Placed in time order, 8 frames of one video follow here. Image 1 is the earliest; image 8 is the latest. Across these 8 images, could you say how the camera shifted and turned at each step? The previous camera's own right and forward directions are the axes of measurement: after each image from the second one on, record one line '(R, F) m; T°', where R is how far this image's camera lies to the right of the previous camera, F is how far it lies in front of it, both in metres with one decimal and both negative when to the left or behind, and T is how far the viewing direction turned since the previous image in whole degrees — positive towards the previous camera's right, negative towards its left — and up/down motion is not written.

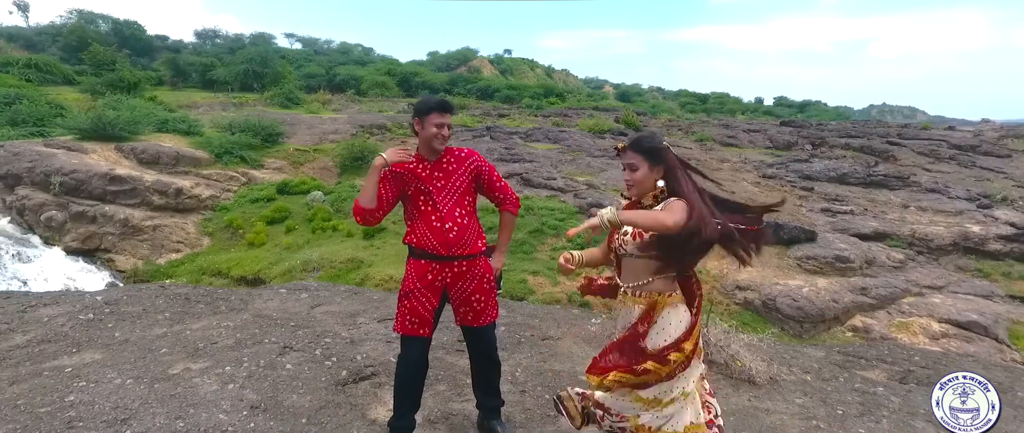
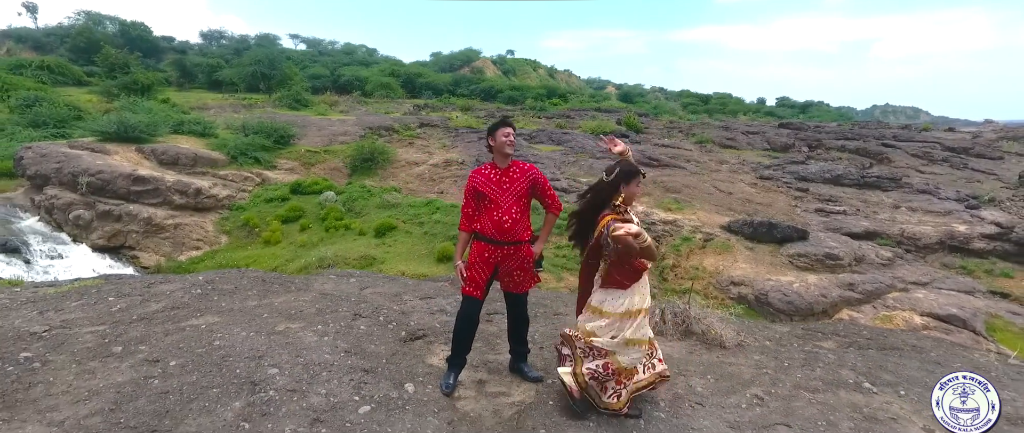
(-0.1, -0.4) m; 0°
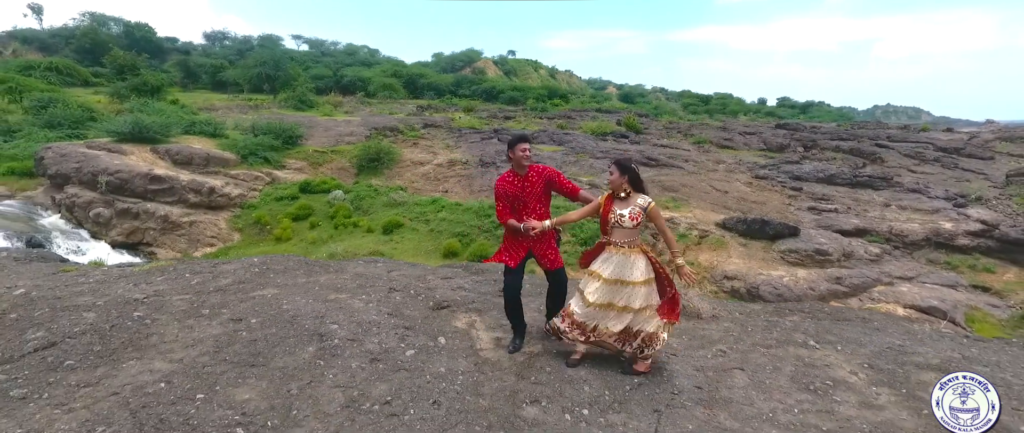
(0.0, -0.4) m; 0°
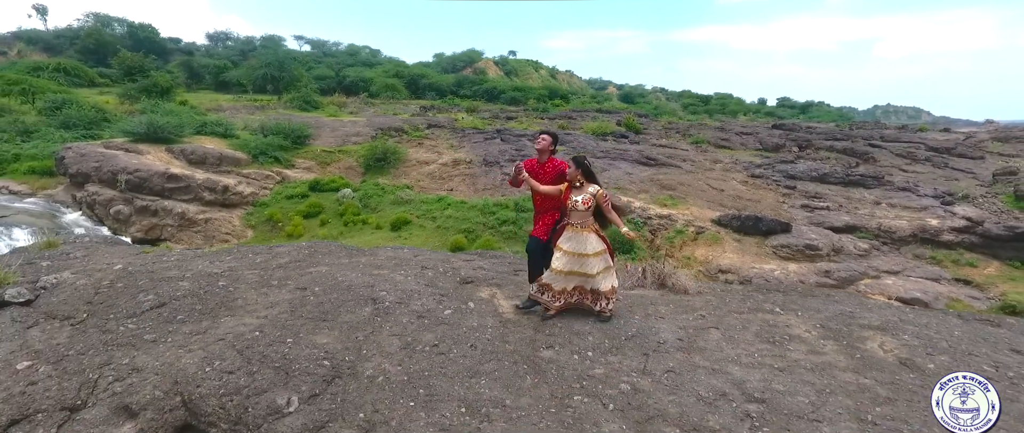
(-0.1, -0.4) m; 0°
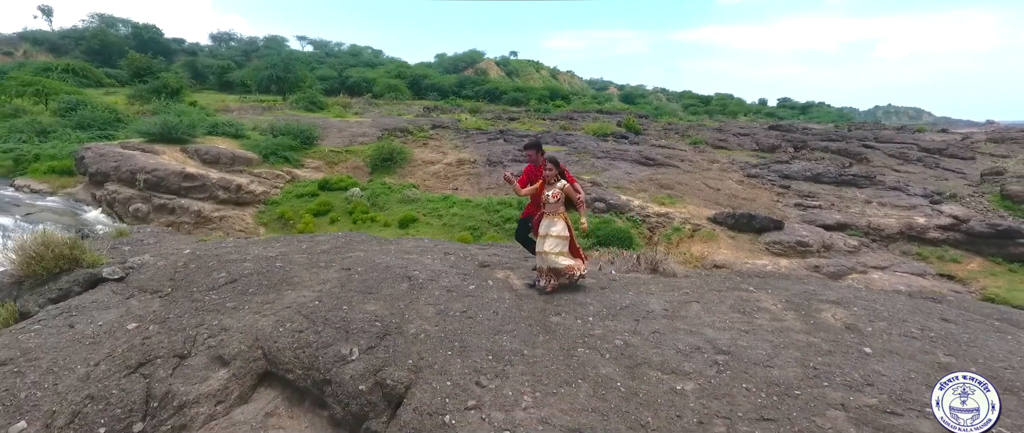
(-0.1, -0.4) m; 0°
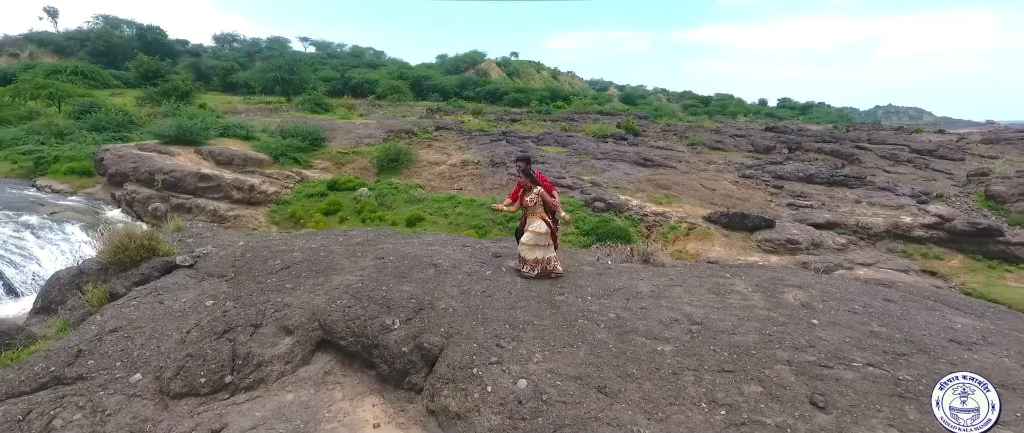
(-0.1, -0.4) m; 0°
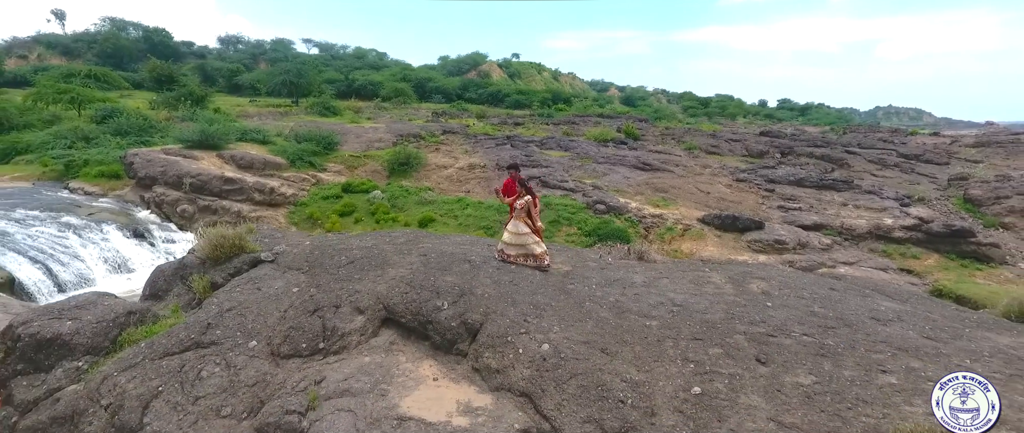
(-0.1, -0.7) m; 0°
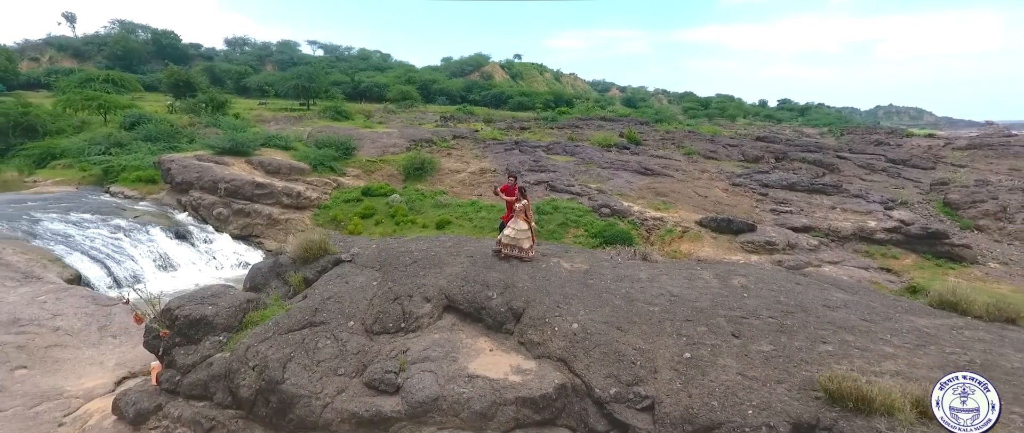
(-0.3, -0.9) m; 0°
